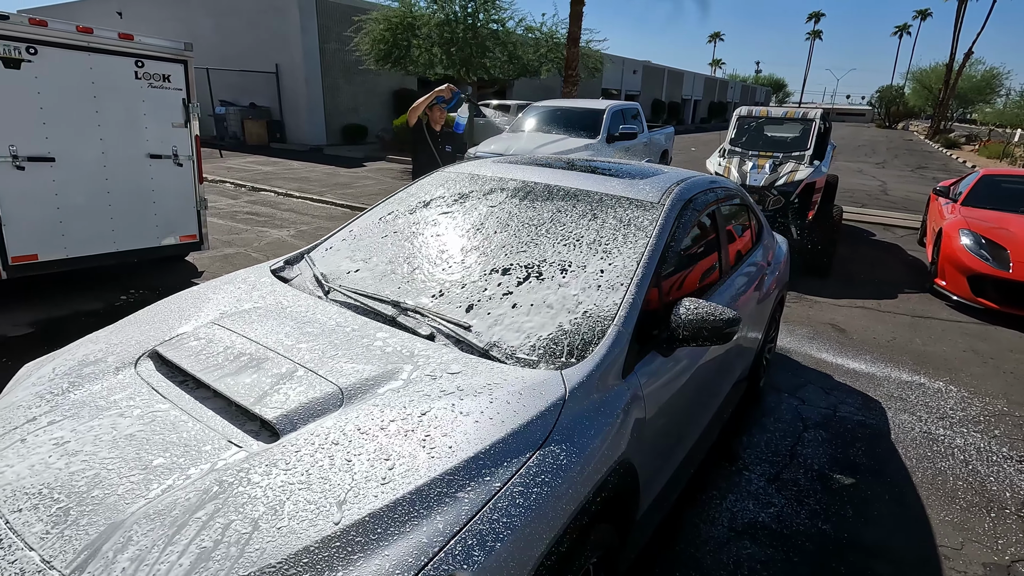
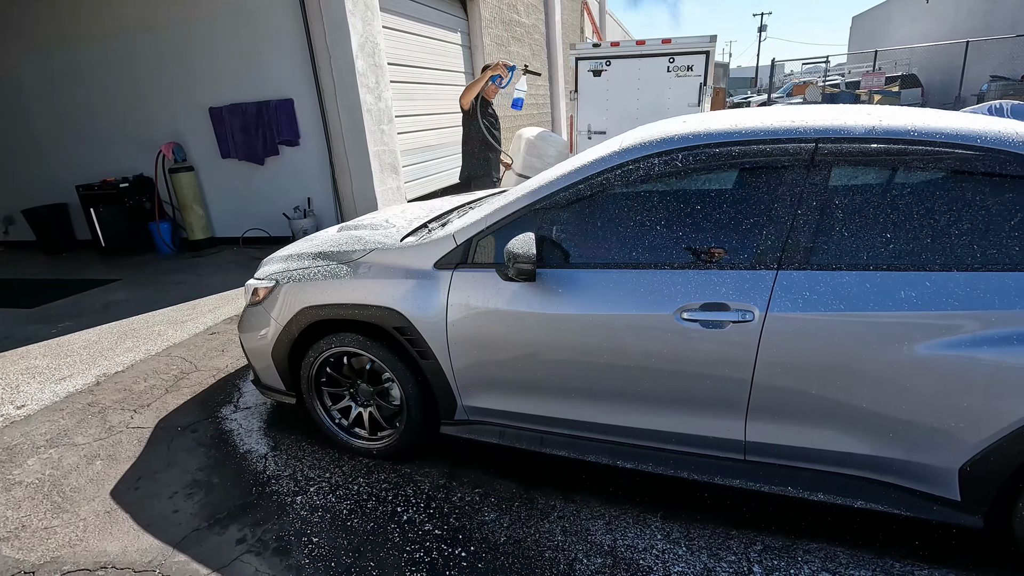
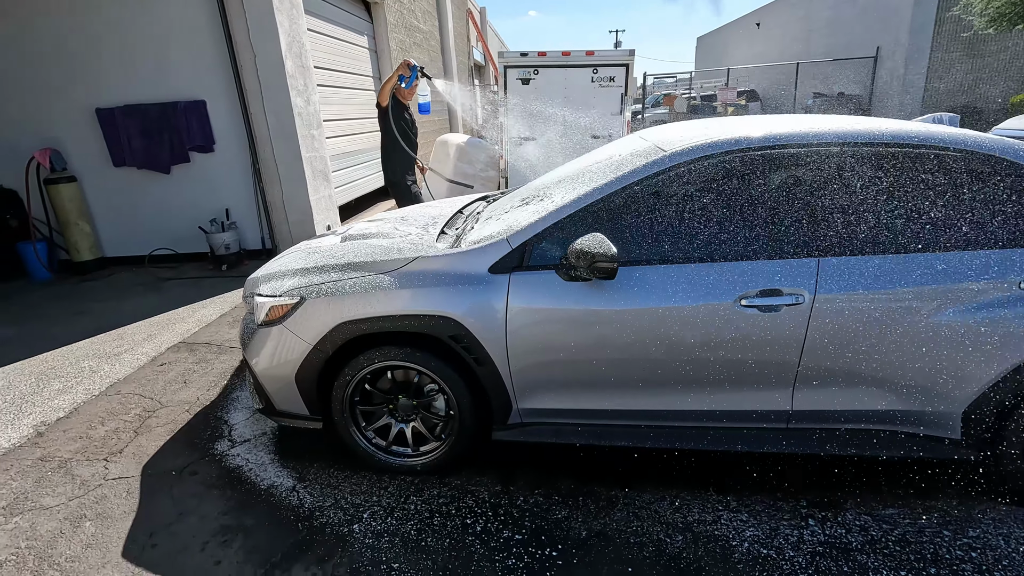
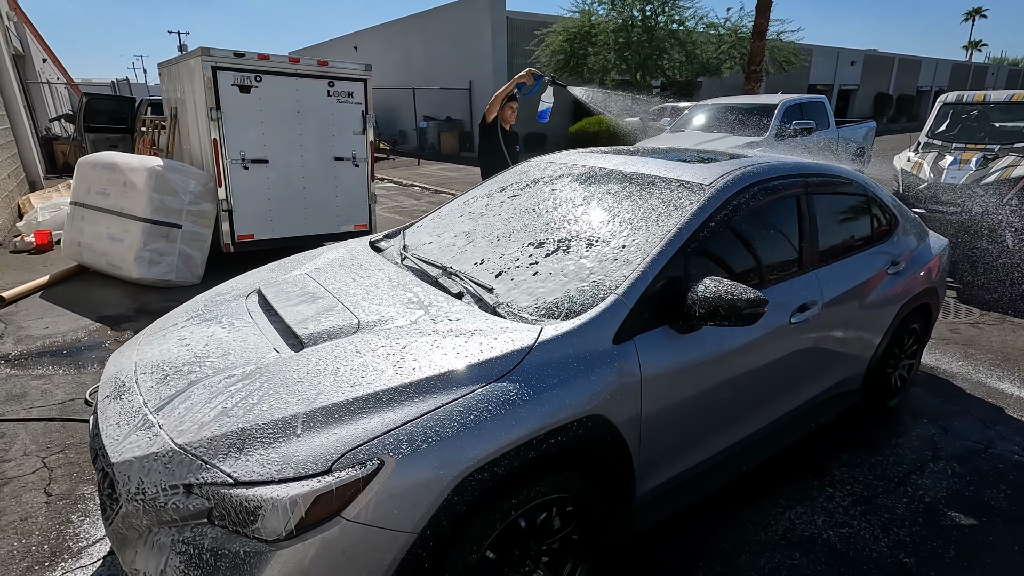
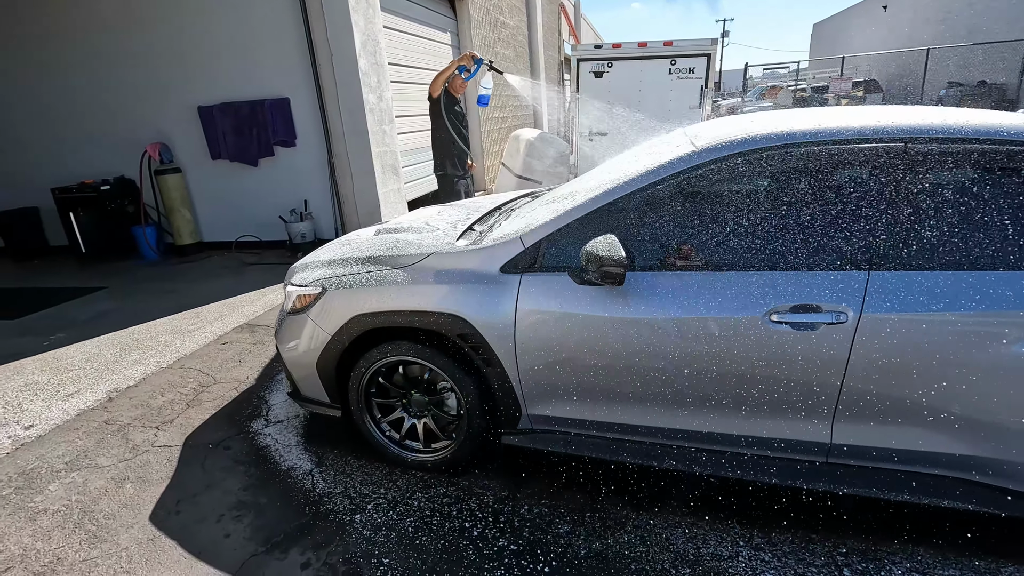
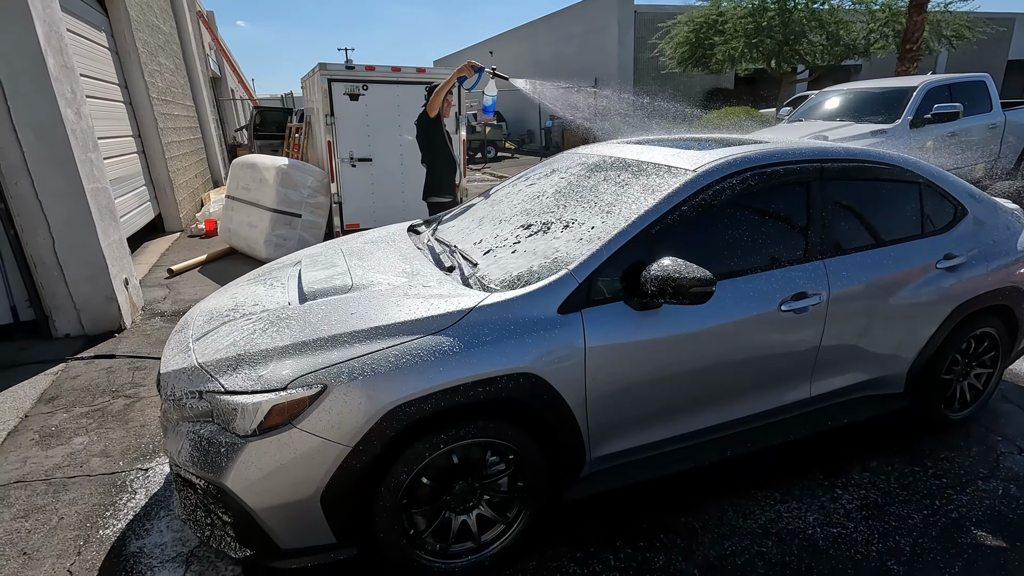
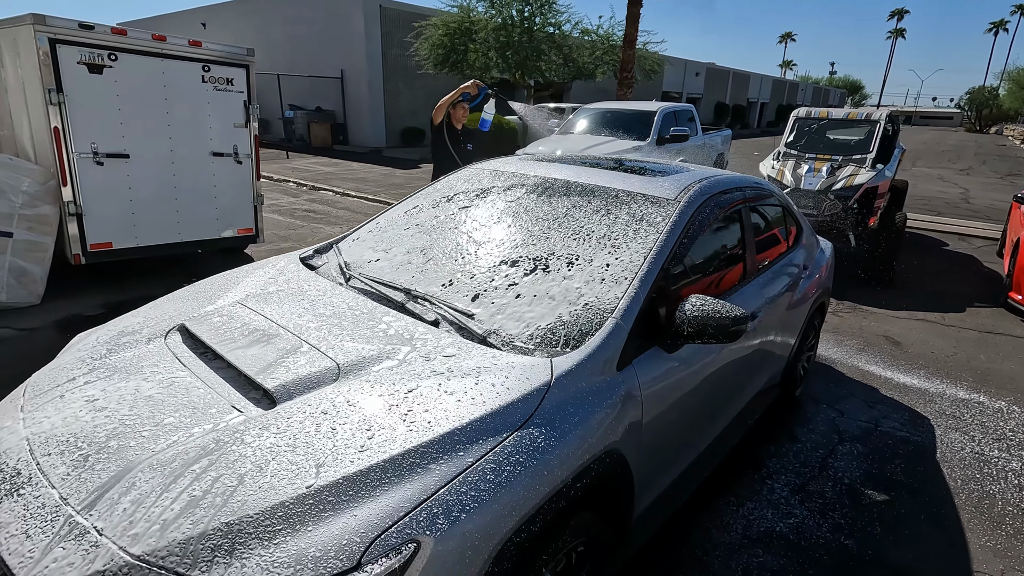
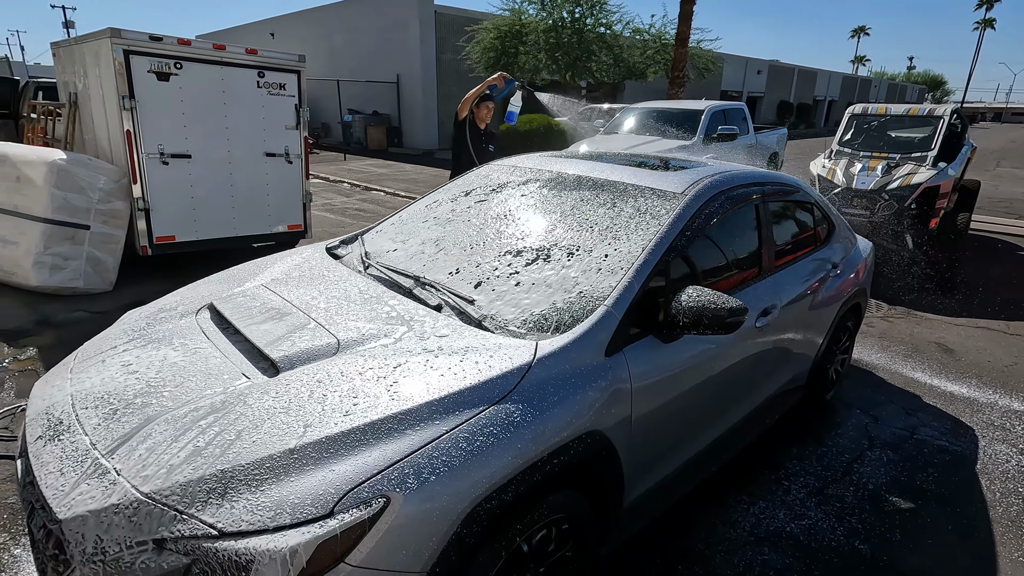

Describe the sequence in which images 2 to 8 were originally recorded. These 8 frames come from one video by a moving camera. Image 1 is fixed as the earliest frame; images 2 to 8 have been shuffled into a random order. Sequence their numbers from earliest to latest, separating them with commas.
7, 8, 4, 6, 3, 5, 2
